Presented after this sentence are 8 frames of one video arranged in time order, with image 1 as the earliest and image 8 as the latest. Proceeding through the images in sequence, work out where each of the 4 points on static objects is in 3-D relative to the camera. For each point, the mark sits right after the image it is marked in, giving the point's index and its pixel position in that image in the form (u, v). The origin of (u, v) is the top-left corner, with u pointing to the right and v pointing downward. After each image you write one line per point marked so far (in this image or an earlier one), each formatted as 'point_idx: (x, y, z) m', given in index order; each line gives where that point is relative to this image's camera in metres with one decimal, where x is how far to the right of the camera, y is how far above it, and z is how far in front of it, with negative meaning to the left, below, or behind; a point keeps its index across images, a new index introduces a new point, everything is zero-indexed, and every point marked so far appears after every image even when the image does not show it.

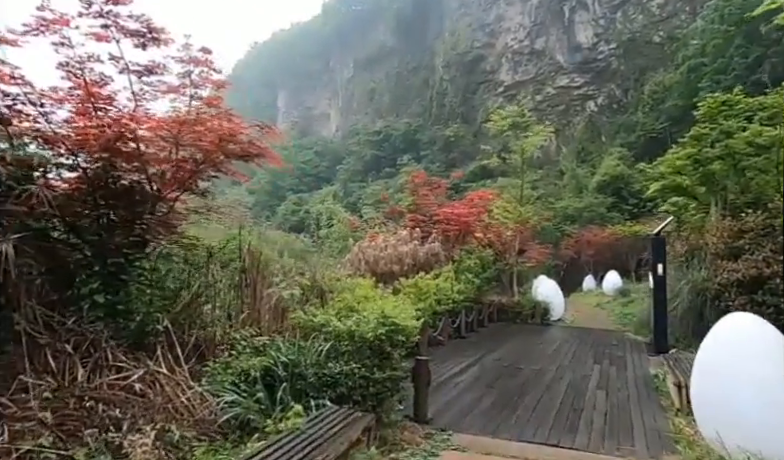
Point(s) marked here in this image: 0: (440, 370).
0: (+0.6, -1.7, +5.7) m
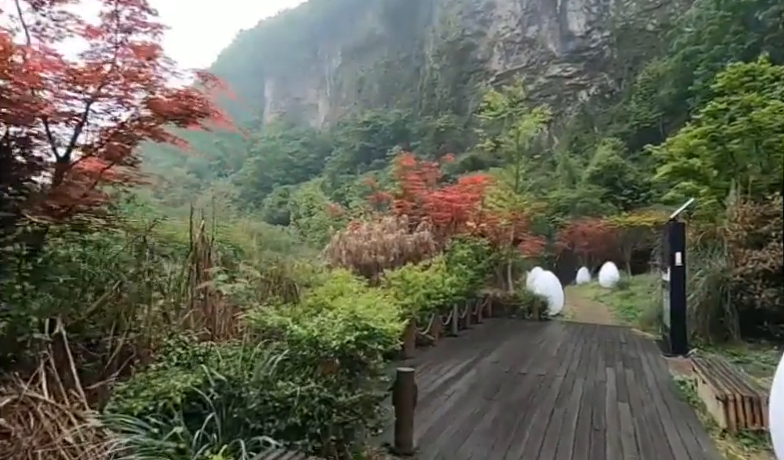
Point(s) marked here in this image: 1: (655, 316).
0: (+0.4, -1.5, +4.9) m
1: (+4.3, -1.4, +7.8) m
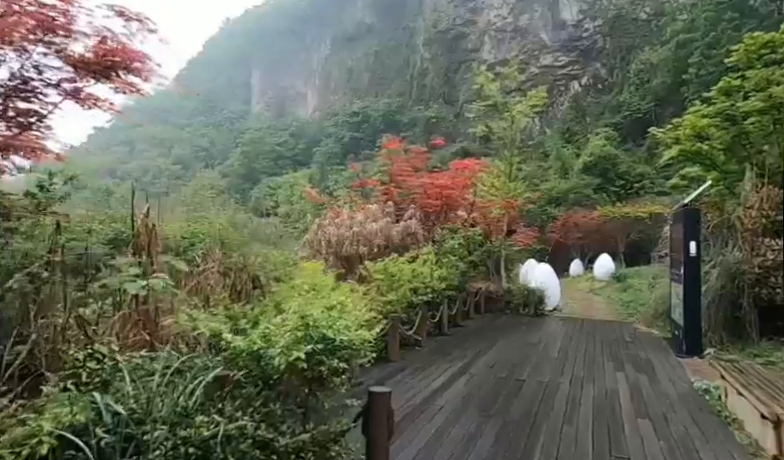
0: (+0.2, -1.4, +4.2) m
1: (+4.1, -1.2, +7.2) m
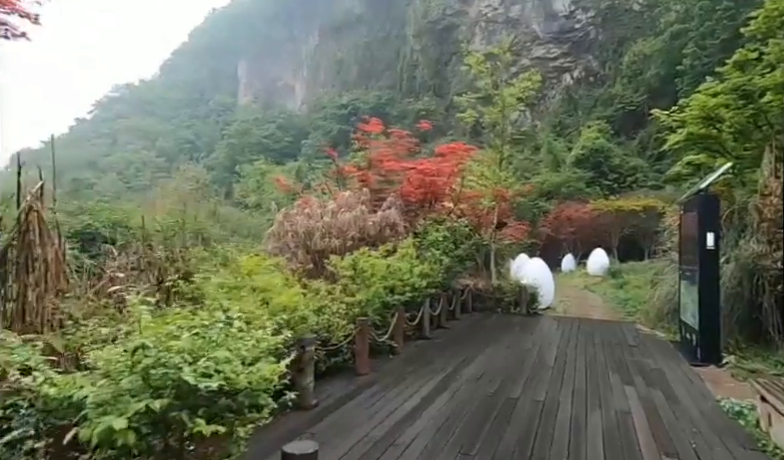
0: (0.0, -1.3, +3.5) m
1: (+3.7, -1.1, +6.5) m
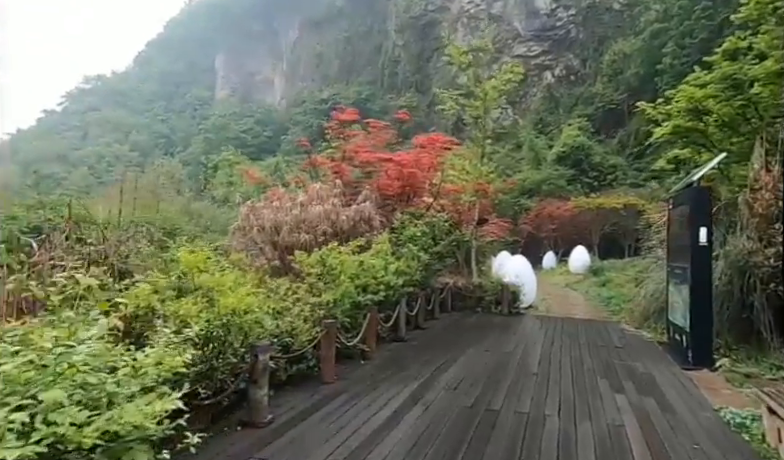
0: (-0.3, -1.2, +3.1) m
1: (+3.4, -1.1, +6.3) m
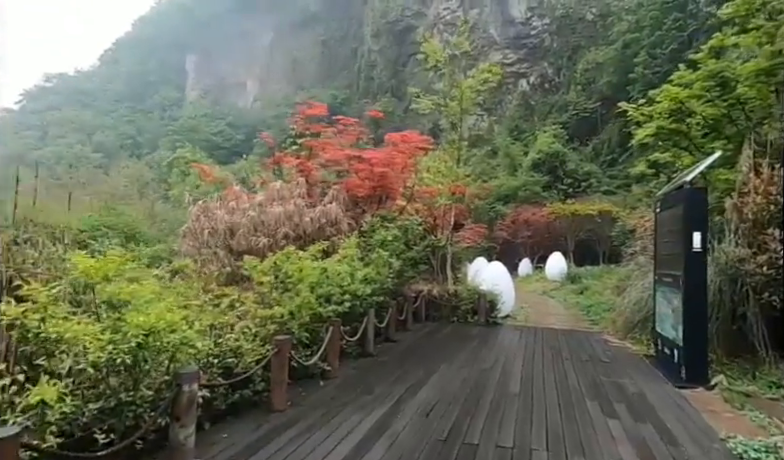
0: (-0.5, -1.2, +2.6) m
1: (+3.0, -1.1, +5.9) m
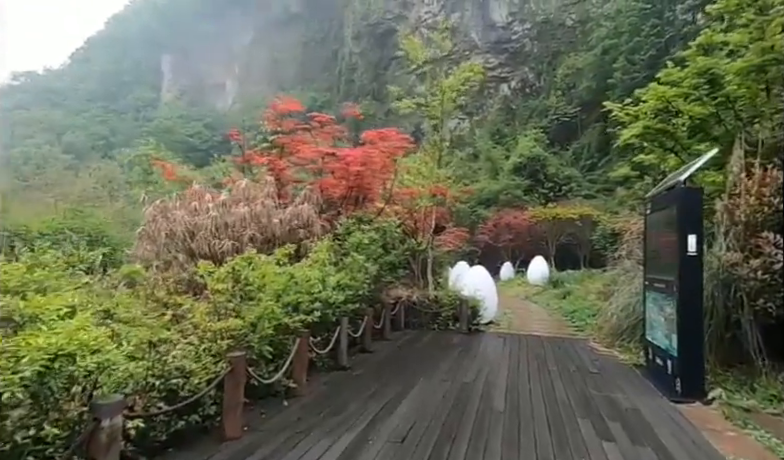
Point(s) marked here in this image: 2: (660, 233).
0: (-0.6, -1.2, +2.2) m
1: (+2.7, -1.2, +5.7) m
2: (+2.4, 0.0, +4.3) m
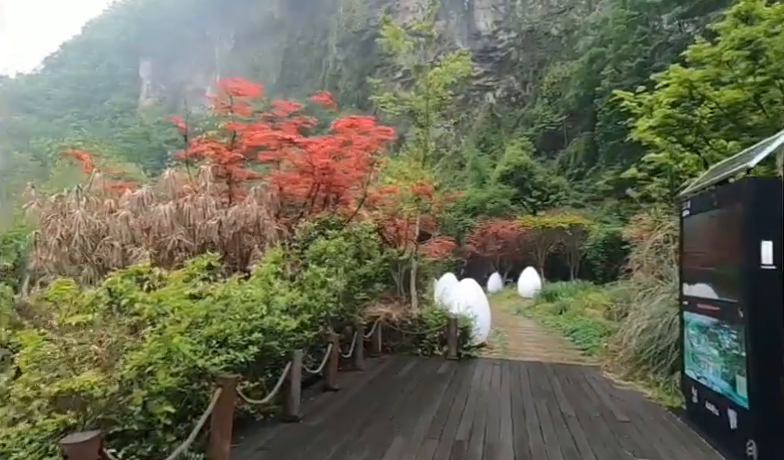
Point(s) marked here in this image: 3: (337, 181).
0: (-0.8, -1.2, +1.1) m
1: (+2.5, -1.2, +4.7) m
2: (+2.2, 0.0, +3.3) m
3: (-0.6, +0.6, +5.5) m
